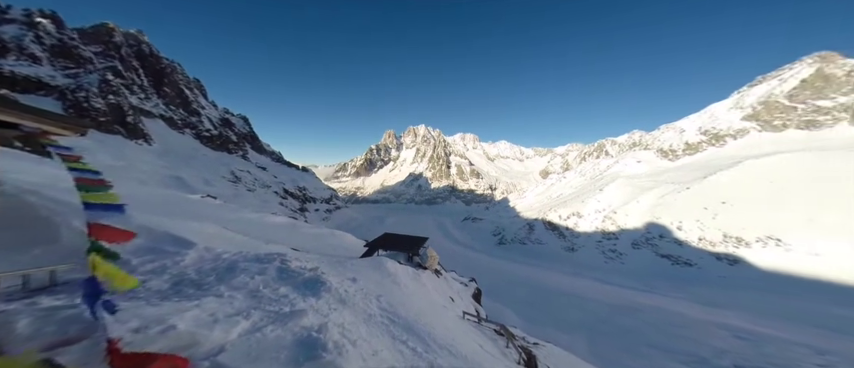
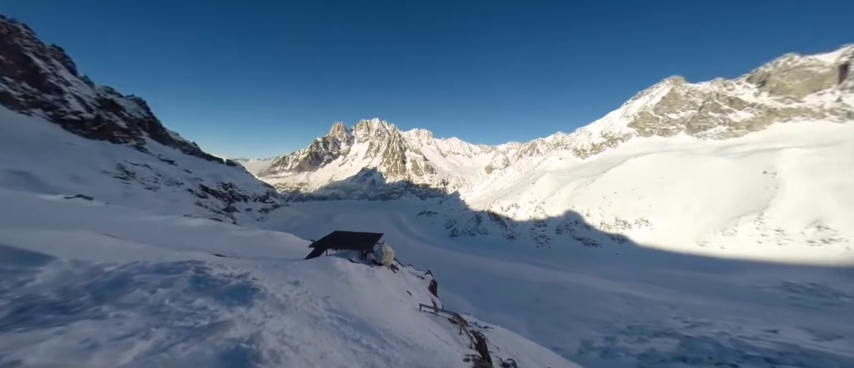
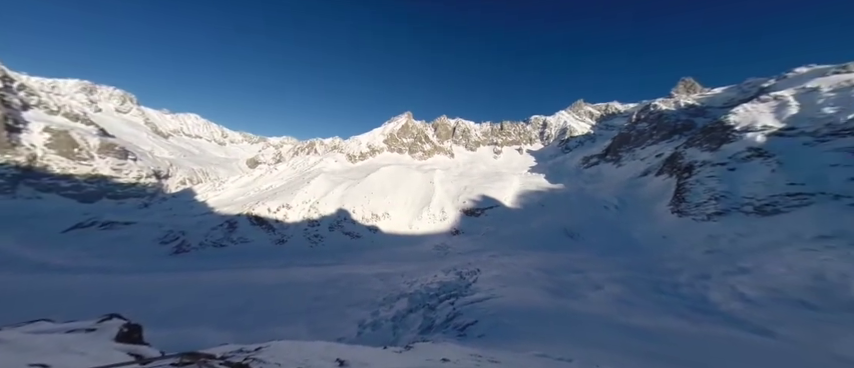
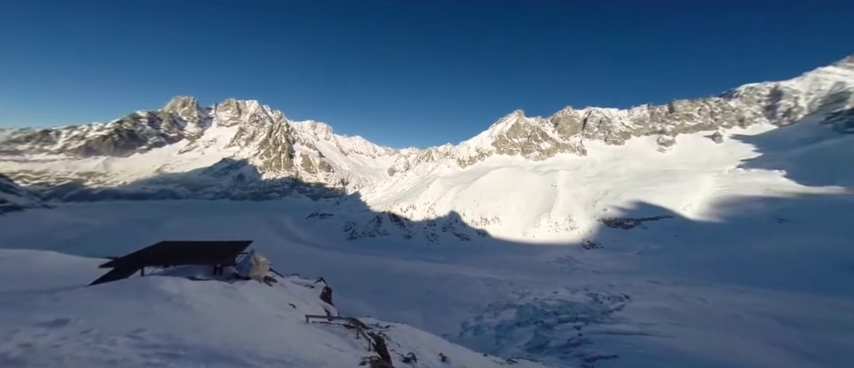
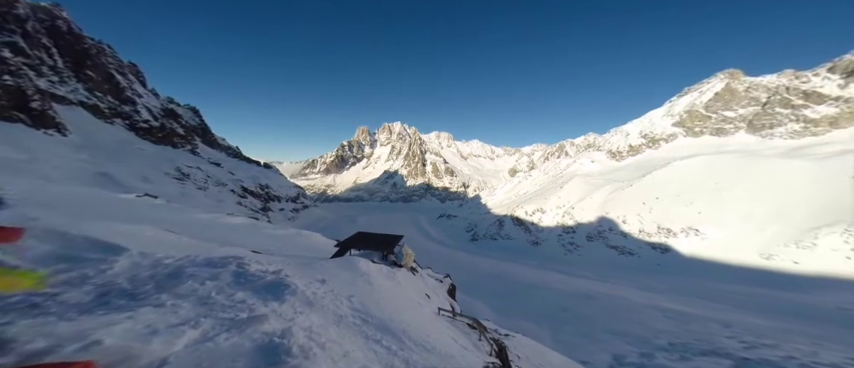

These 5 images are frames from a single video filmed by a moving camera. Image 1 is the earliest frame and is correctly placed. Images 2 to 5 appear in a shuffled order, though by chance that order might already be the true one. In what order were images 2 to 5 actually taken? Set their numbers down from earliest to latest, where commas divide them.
5, 2, 4, 3
